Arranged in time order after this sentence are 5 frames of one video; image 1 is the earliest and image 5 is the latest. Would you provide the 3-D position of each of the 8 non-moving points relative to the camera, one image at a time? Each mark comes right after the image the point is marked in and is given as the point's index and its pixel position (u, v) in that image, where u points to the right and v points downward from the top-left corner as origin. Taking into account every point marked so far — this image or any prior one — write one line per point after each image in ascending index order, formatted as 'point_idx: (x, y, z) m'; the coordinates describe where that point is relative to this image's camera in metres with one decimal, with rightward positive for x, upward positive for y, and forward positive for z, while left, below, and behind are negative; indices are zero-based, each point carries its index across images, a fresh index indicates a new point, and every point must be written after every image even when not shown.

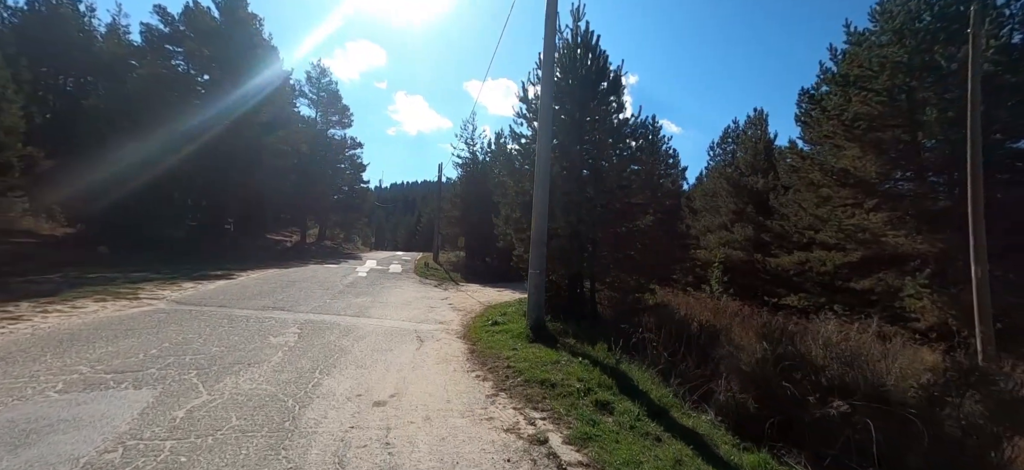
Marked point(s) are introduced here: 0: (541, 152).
0: (+0.5, +1.6, +7.8) m
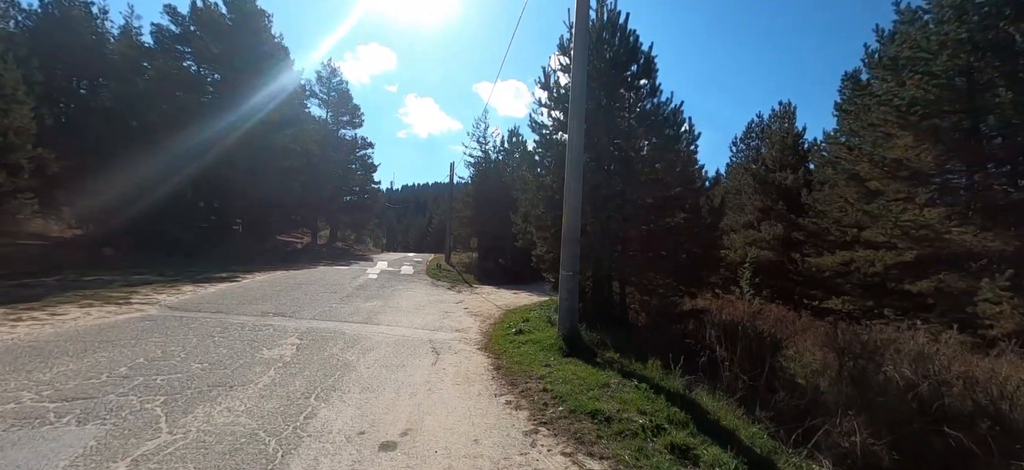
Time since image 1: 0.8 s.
0: (+1.0, +1.7, +6.7) m
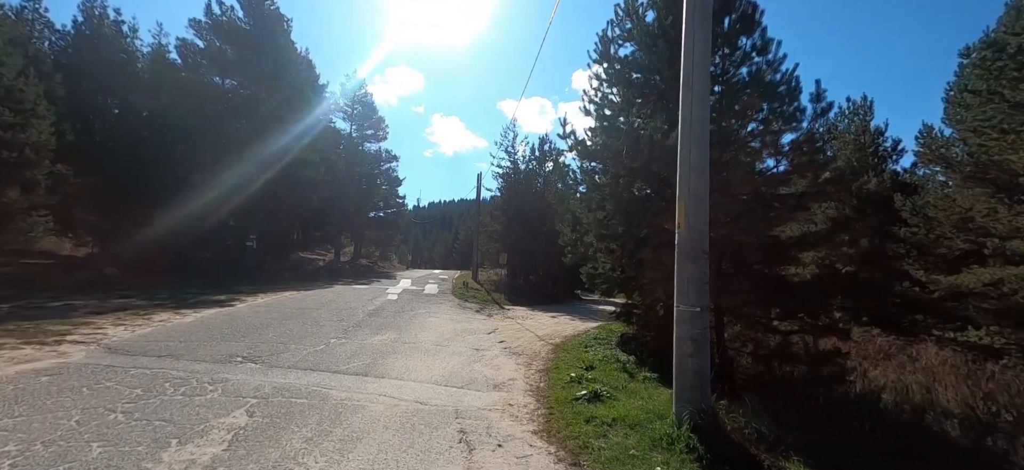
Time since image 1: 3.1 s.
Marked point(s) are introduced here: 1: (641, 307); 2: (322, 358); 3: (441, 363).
0: (+1.8, +1.6, +4.0) m
1: (+2.8, -1.6, +8.5) m
2: (-3.3, -2.1, +6.7) m
3: (-1.3, -2.3, +7.0) m
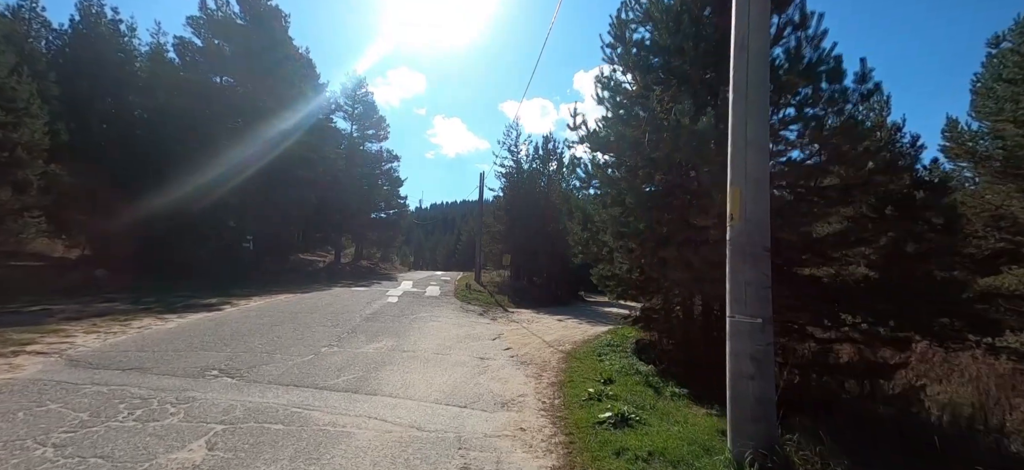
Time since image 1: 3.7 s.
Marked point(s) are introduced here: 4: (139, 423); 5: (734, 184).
0: (+1.9, +1.7, +3.3) m
1: (+2.9, -1.5, +7.8) m
2: (-3.1, -2.1, +6.0) m
3: (-1.1, -2.3, +6.3) m
4: (-3.7, -1.9, +3.9) m
5: (+1.8, +0.4, +3.2) m
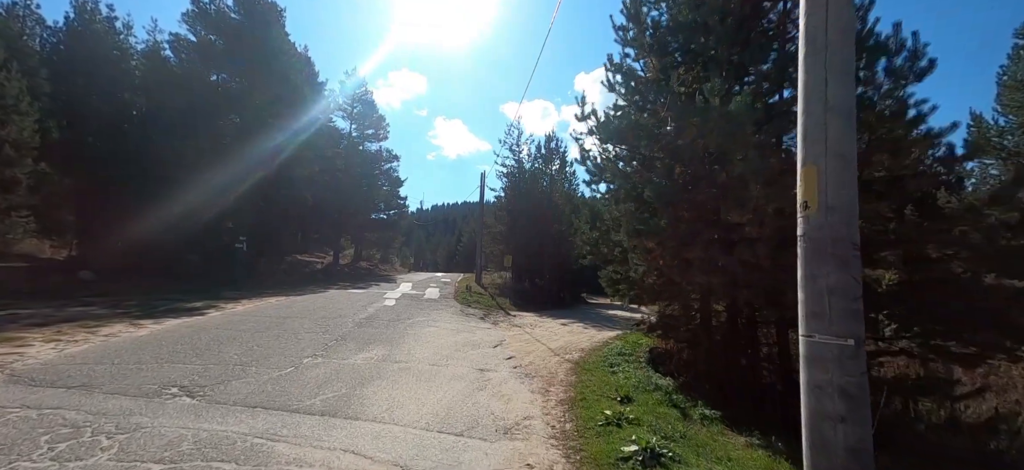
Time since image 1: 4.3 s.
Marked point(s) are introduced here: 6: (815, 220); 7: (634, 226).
0: (+2.0, +1.7, +2.6) m
1: (+3.0, -1.5, +7.0) m
2: (-3.1, -2.0, +5.2) m
3: (-1.1, -2.2, +5.6) m
4: (-3.7, -1.8, +3.2) m
5: (+1.9, +0.5, +2.4) m
6: (+1.8, +0.1, +2.4) m
7: (+2.0, +0.2, +6.6) m
